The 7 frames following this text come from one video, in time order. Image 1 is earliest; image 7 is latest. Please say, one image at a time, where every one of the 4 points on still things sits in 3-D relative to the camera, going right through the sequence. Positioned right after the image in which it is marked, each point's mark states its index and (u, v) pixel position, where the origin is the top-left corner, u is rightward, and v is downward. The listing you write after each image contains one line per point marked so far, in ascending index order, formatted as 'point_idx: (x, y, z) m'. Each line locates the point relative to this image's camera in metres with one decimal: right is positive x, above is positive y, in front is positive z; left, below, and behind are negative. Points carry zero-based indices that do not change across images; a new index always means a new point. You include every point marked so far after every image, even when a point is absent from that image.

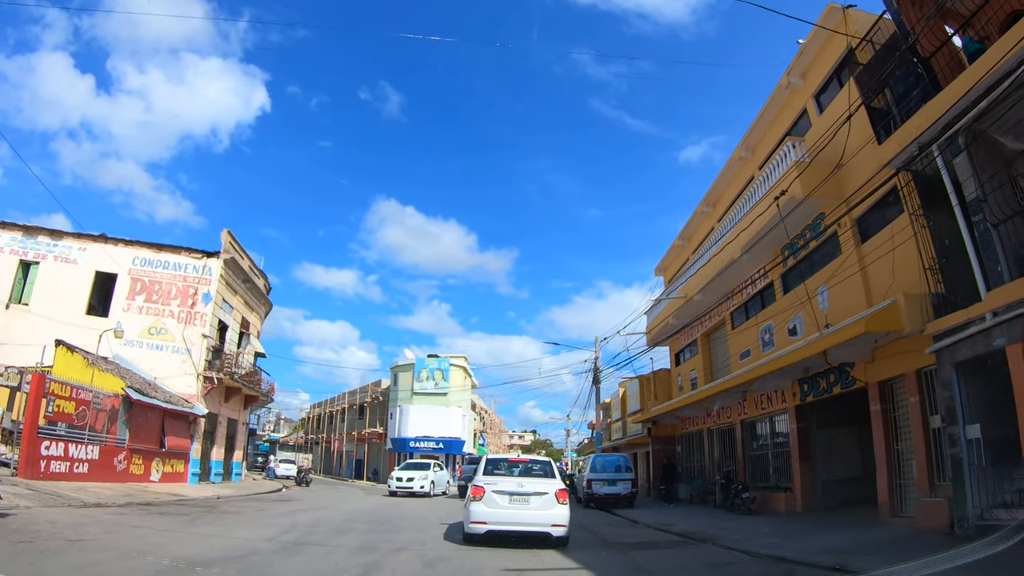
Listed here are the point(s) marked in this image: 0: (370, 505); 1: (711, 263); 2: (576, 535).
0: (-4.1, -6.3, +18.2) m
1: (+6.2, +1.0, +20.2) m
2: (+1.5, -6.2, +16.2) m
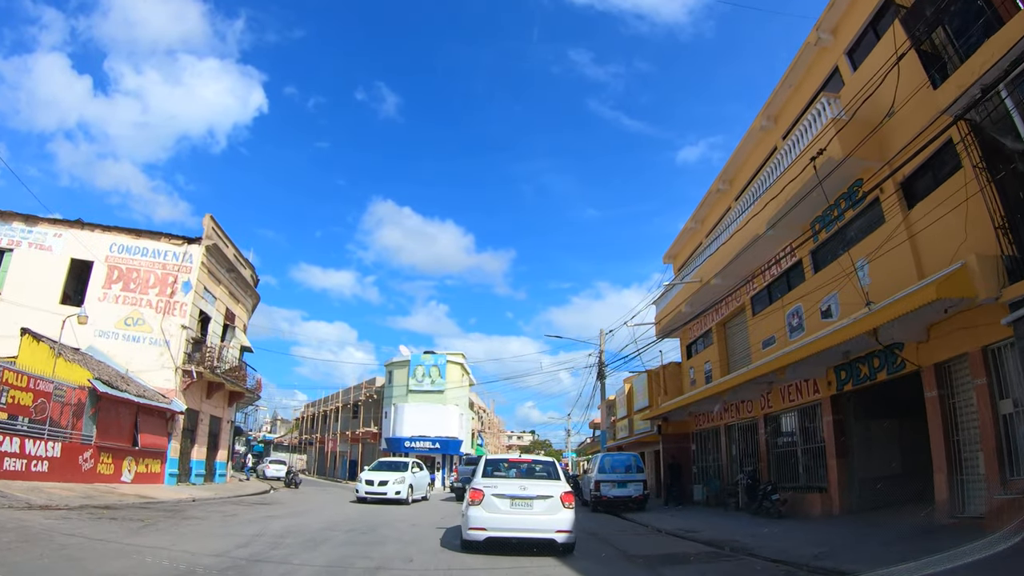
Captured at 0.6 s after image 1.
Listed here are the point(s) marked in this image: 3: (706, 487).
0: (-4.0, -5.8, +16.5) m
1: (+6.3, +1.4, +18.6) m
2: (+1.5, -5.7, +14.6) m
3: (+5.9, -6.0, +19.5) m
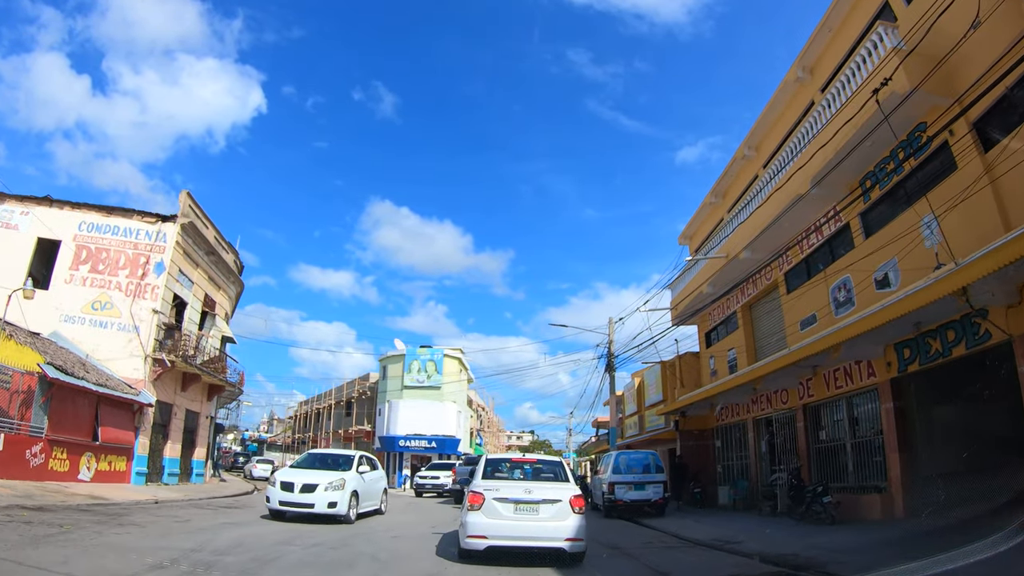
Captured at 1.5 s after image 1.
0: (-3.9, -5.1, +14.4) m
1: (+6.4, +2.0, +16.5) m
2: (+1.6, -5.1, +12.5) m
3: (+6.0, -5.4, +17.4) m
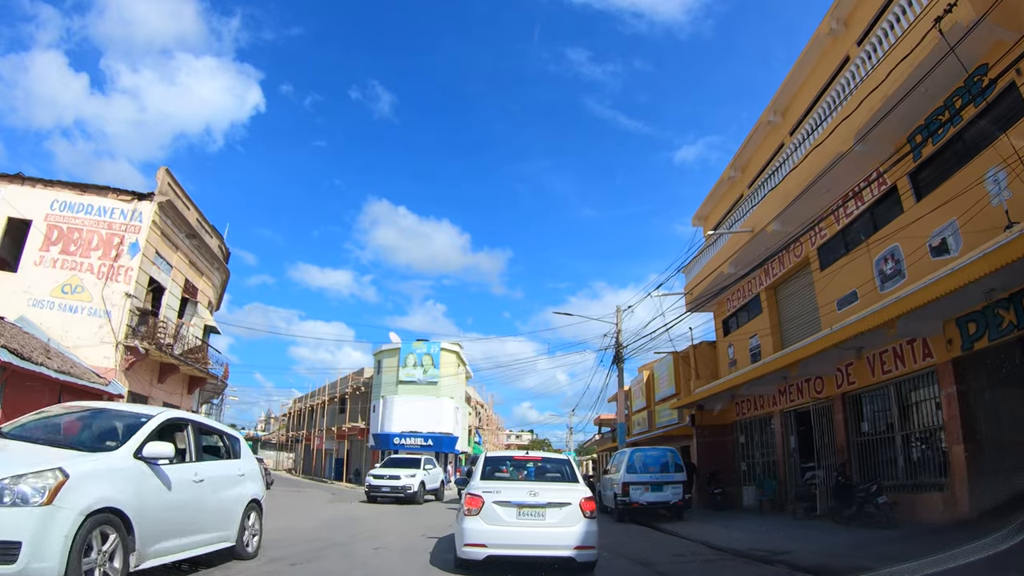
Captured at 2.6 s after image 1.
0: (-3.9, -4.6, +12.7) m
1: (+6.5, +2.5, +14.8) m
2: (+1.7, -4.6, +10.8) m
3: (+6.0, -4.9, +15.7) m
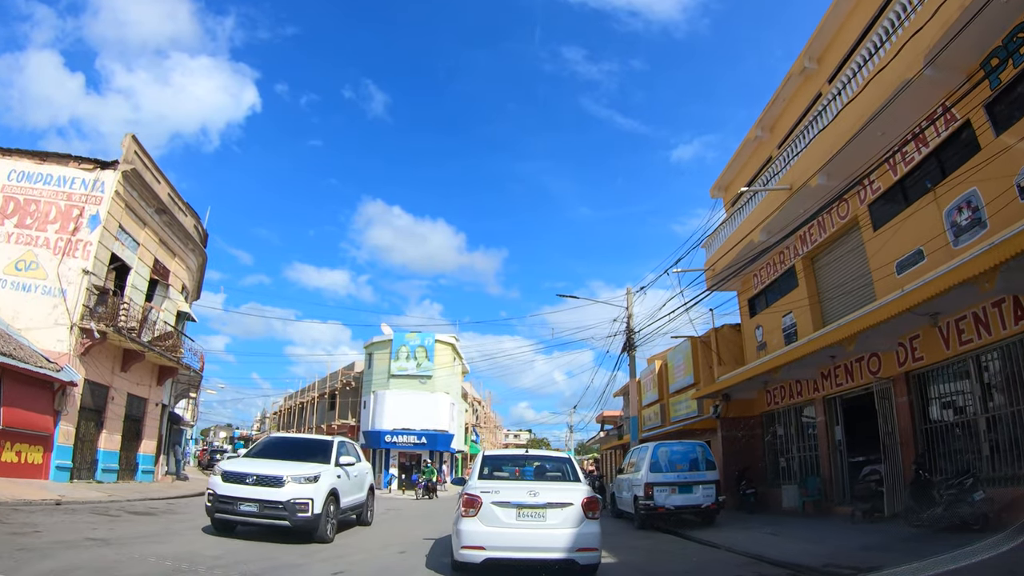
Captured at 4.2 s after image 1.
0: (-3.8, -3.9, +10.6) m
1: (+6.6, +3.2, +12.8) m
2: (+1.8, -3.9, +8.7) m
3: (+6.1, -4.3, +13.6) m
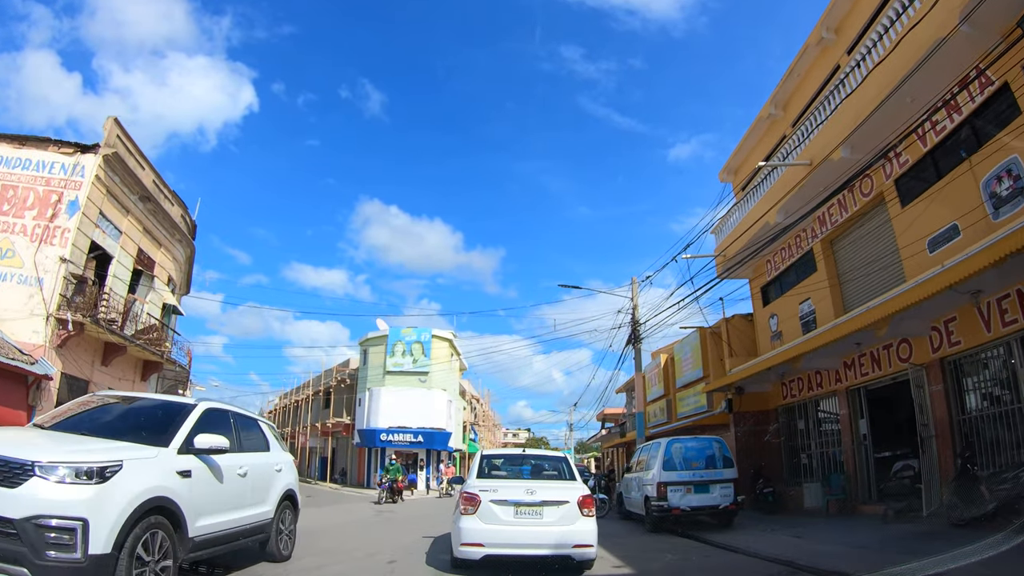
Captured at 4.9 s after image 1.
0: (-3.7, -3.6, +9.6) m
1: (+6.6, +3.5, +11.9) m
2: (+1.8, -3.6, +7.8) m
3: (+6.1, -3.9, +12.7) m
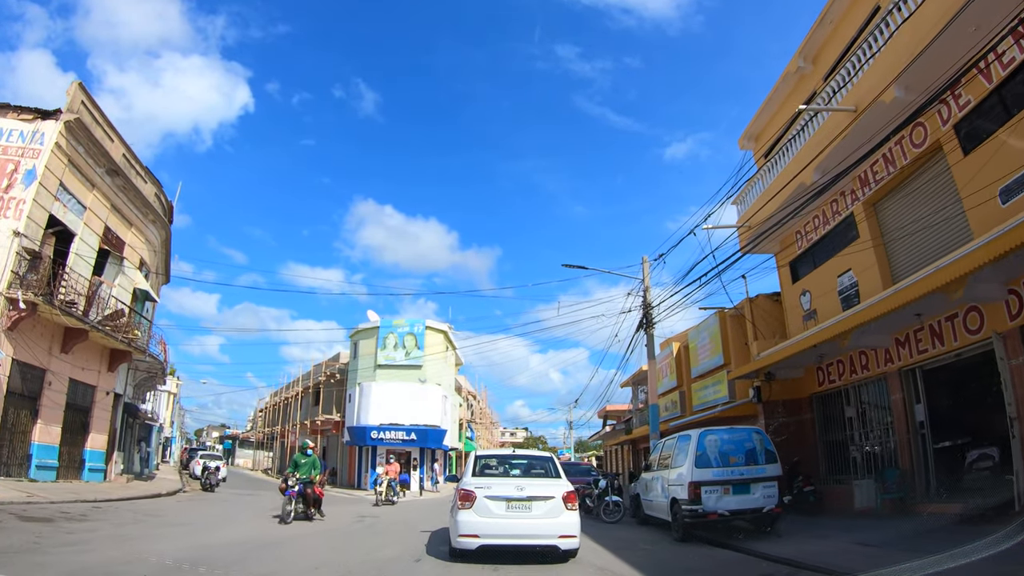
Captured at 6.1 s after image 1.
0: (-3.7, -3.0, +7.9) m
1: (+6.7, +4.1, +10.2) m
2: (+1.9, -3.0, +6.0) m
3: (+6.2, -3.4, +11.0) m
